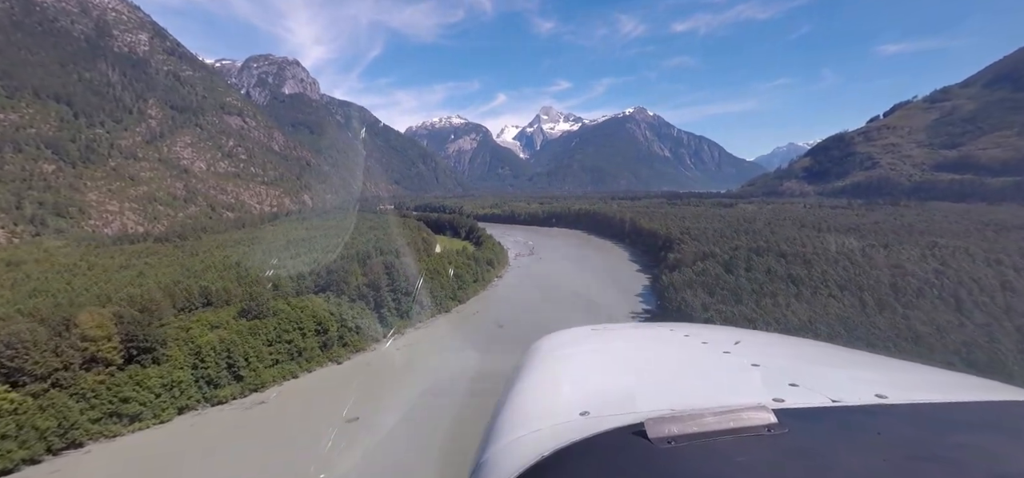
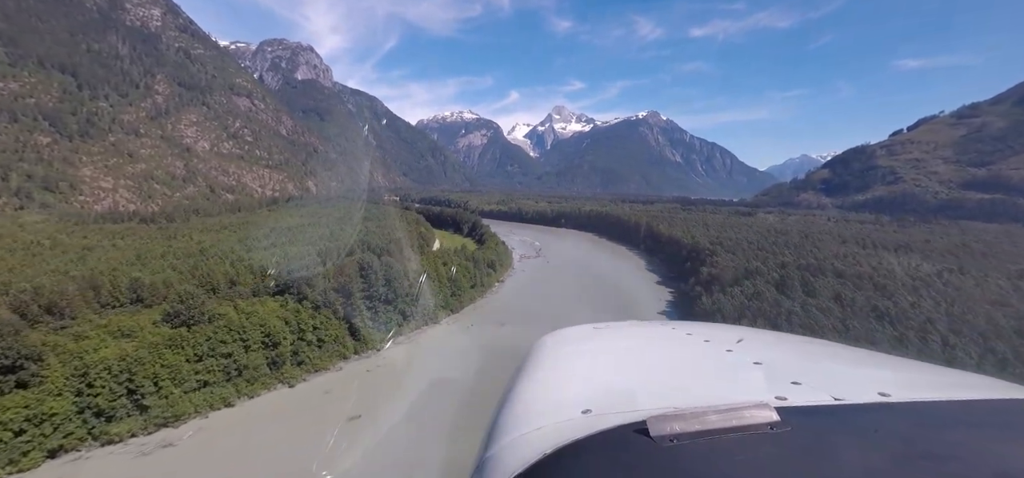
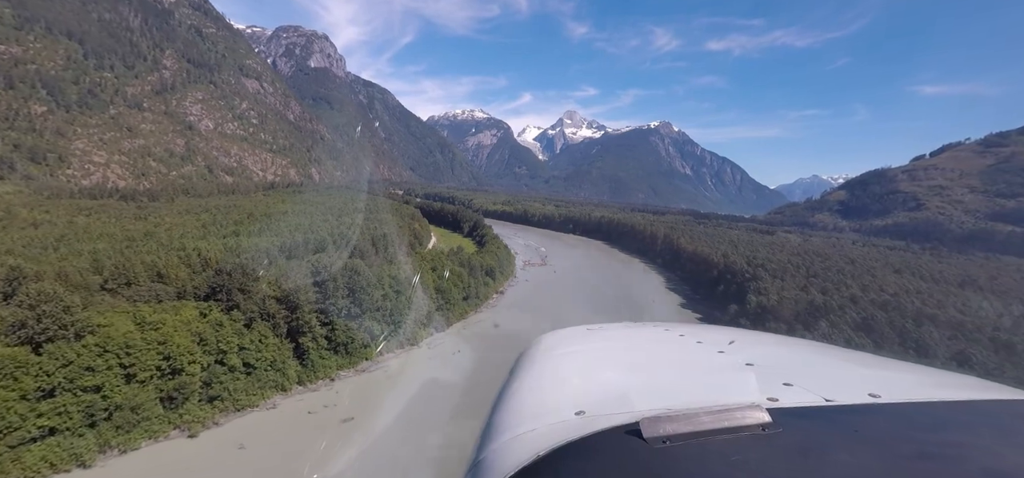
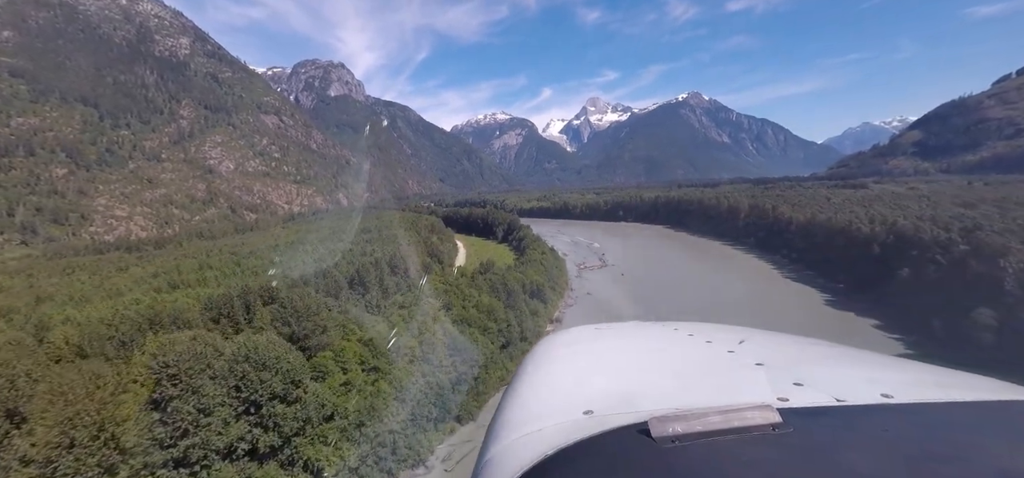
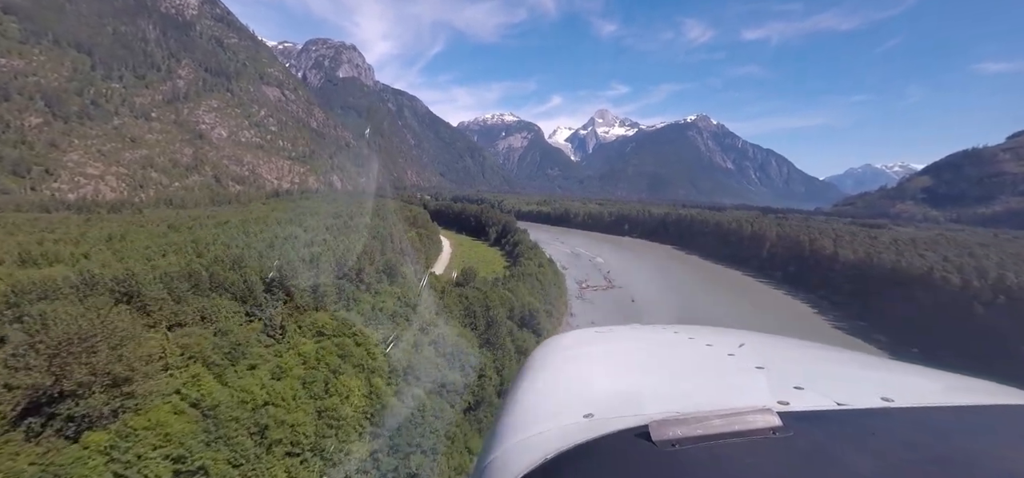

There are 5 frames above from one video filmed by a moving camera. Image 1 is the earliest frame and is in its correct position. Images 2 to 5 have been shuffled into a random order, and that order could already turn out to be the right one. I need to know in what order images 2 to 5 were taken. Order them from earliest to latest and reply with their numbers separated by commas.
2, 3, 4, 5
